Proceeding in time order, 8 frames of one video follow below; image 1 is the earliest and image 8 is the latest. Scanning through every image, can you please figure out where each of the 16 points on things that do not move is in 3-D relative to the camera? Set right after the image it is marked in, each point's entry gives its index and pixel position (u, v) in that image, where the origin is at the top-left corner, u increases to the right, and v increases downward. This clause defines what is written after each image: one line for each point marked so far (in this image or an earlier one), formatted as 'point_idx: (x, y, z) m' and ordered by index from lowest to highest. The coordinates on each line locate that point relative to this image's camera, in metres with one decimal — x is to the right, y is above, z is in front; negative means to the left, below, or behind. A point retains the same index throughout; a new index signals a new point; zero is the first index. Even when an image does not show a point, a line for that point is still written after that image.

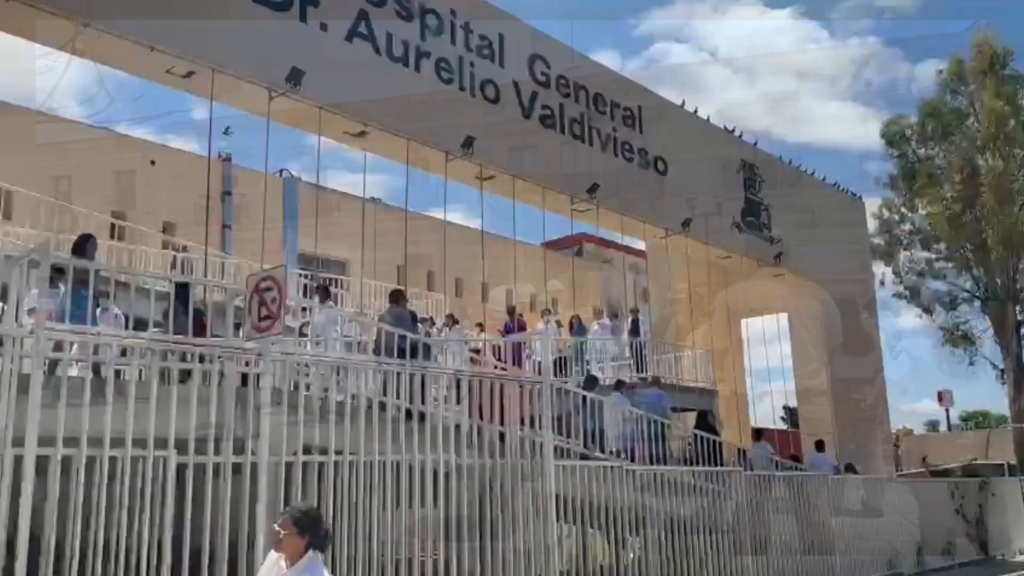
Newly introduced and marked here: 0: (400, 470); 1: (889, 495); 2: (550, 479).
0: (-0.9, -1.6, +7.6) m
1: (+6.6, -3.7, +15.1) m
2: (+0.4, -2.0, +8.8) m
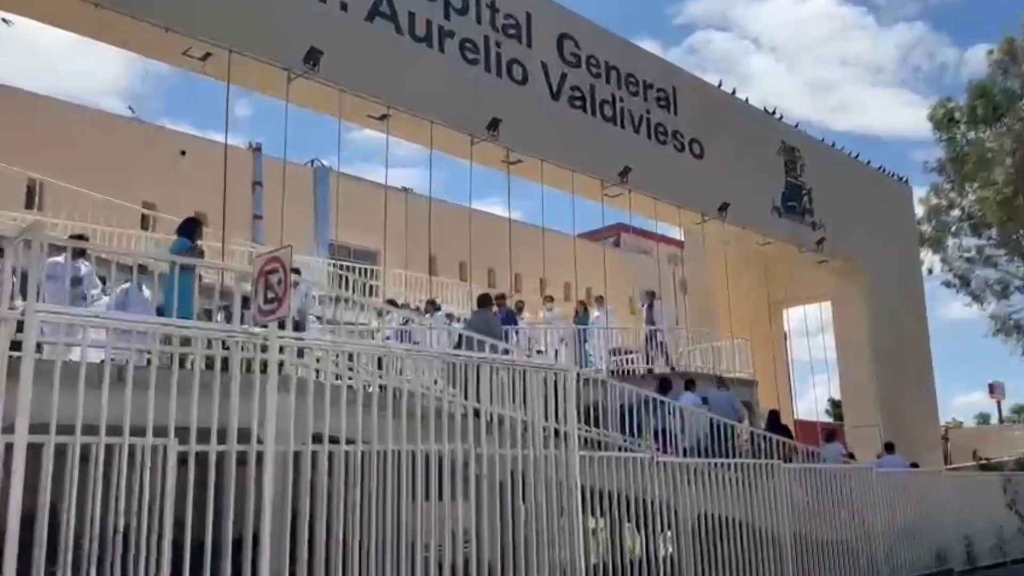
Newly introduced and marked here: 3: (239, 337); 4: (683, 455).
0: (-0.7, -1.5, +7.3) m
1: (+7.2, -3.4, +14.4) m
2: (+0.6, -1.8, +8.4) m
3: (-2.0, -0.4, +6.1) m
4: (+2.1, -2.0, +10.3) m
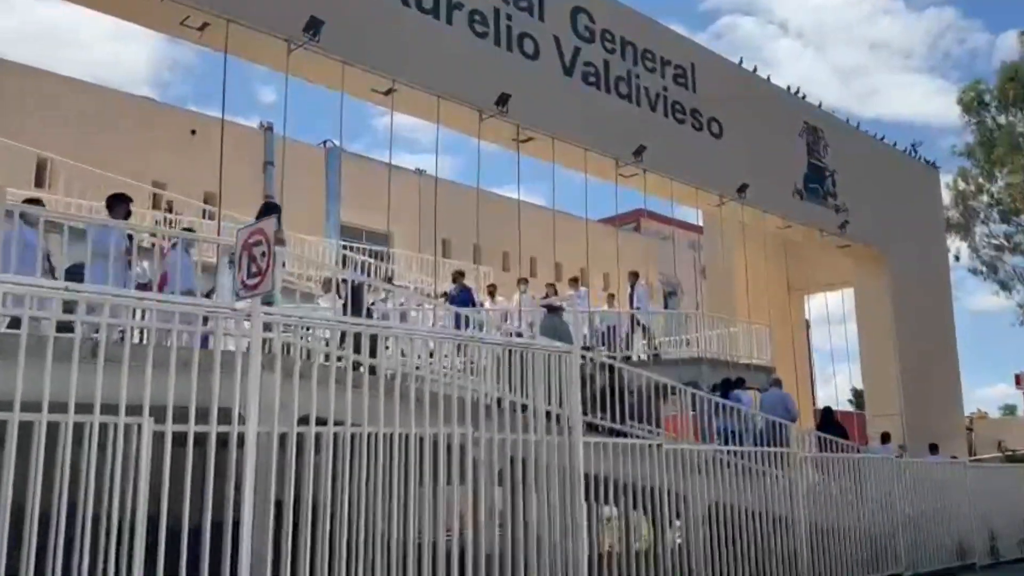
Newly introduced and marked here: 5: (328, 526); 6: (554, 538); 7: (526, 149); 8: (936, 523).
0: (-0.7, -1.3, +6.9) m
1: (+7.3, -3.2, +14.0) m
2: (+0.6, -1.6, +8.1) m
3: (-2.0, -0.2, +5.8) m
4: (+2.1, -1.8, +9.9) m
5: (-1.3, -1.8, +6.3) m
6: (+0.4, -2.3, +7.9) m
7: (+0.2, +2.3, +13.8) m
8: (+6.5, -3.6, +13.2) m
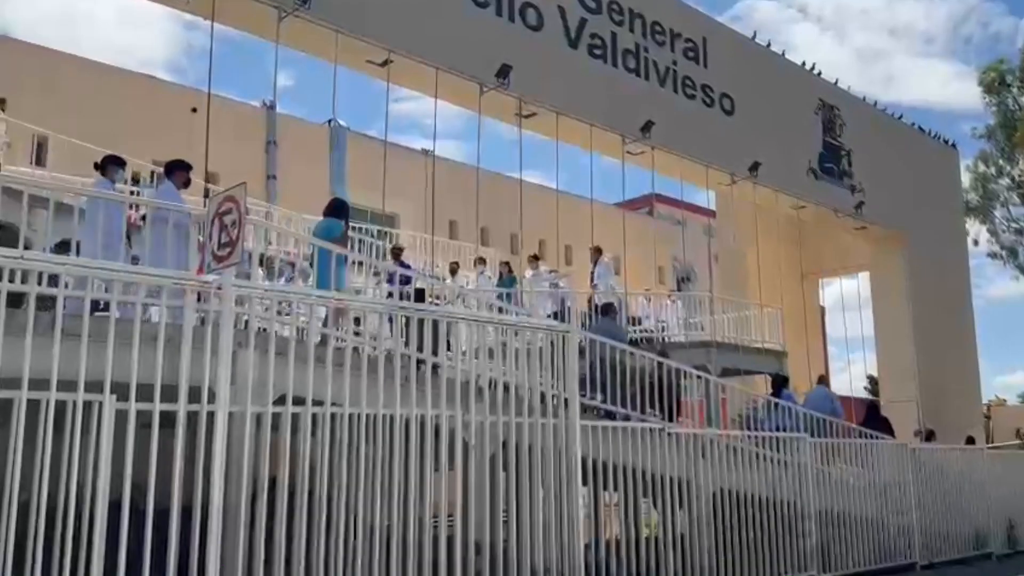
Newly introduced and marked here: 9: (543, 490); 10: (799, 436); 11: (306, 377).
0: (-0.8, -1.1, +6.6) m
1: (+7.4, -2.9, +13.5) m
2: (+0.6, -1.4, +7.7) m
3: (-2.1, 0.0, +5.5) m
4: (+2.1, -1.5, +9.6) m
5: (-1.4, -1.6, +6.0) m
6: (+0.3, -2.1, +7.5) m
7: (+0.3, +2.6, +13.4) m
8: (+6.6, -3.3, +12.8) m
9: (+0.3, -1.8, +7.5) m
10: (+3.5, -1.8, +10.4) m
11: (-1.5, -0.6, +6.1) m
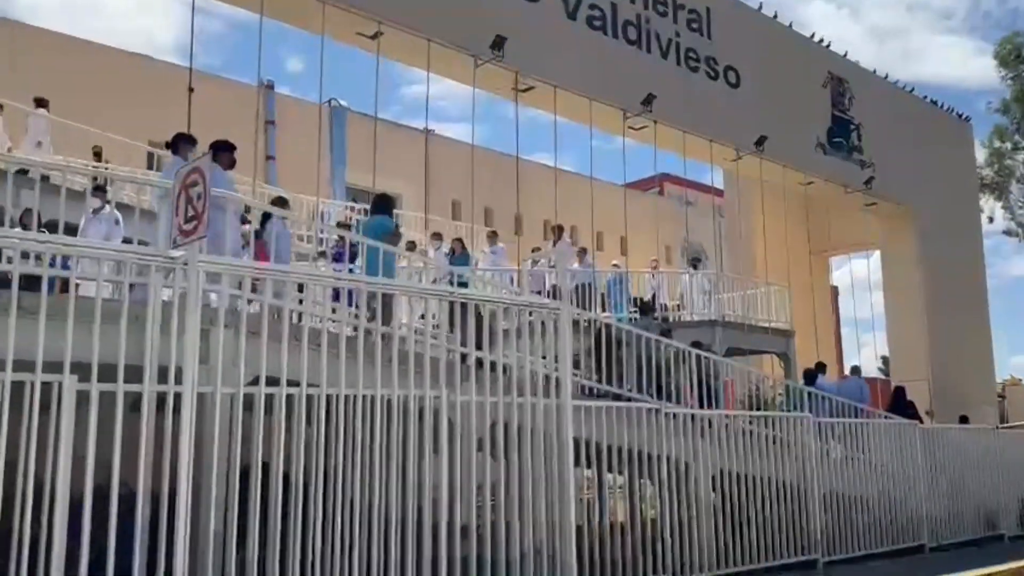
0: (-0.9, -0.9, +6.4) m
1: (+7.4, -2.5, +13.2) m
2: (+0.5, -1.2, +7.5) m
3: (-2.2, +0.2, +5.2) m
4: (+2.1, -1.3, +9.3) m
5: (-1.5, -1.4, +5.8) m
6: (+0.3, -1.9, +7.3) m
7: (+0.2, +2.9, +13.1) m
8: (+6.6, -3.0, +12.5) m
9: (+0.2, -1.6, +7.3) m
10: (+3.4, -1.5, +10.1) m
11: (-1.6, -0.5, +5.8) m
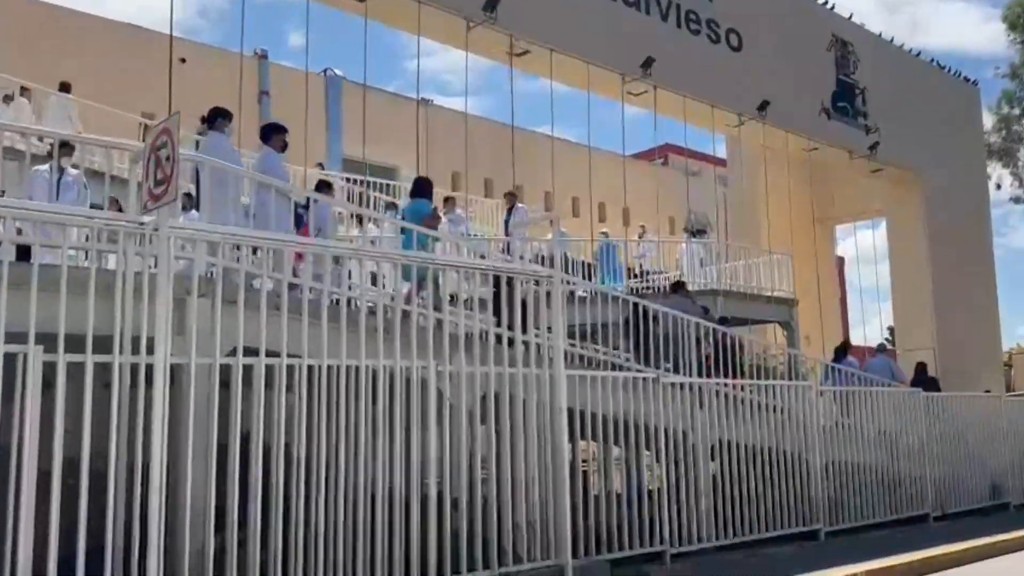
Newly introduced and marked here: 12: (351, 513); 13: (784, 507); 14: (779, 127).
0: (-1.0, -0.7, +6.2) m
1: (+7.4, -2.0, +13.0) m
2: (+0.4, -0.9, +7.3) m
3: (-2.3, +0.4, +5.0) m
4: (+2.0, -0.9, +9.1) m
5: (-1.5, -1.2, +5.6) m
6: (+0.2, -1.6, +7.1) m
7: (+0.2, +3.3, +12.8) m
8: (+6.6, -2.5, +12.3) m
9: (+0.1, -1.3, +7.1) m
10: (+3.4, -1.1, +9.9) m
11: (-1.7, -0.2, +5.6) m
12: (-1.1, -1.6, +5.9) m
13: (+3.0, -2.4, +9.6) m
14: (+5.0, +3.0, +15.9) m
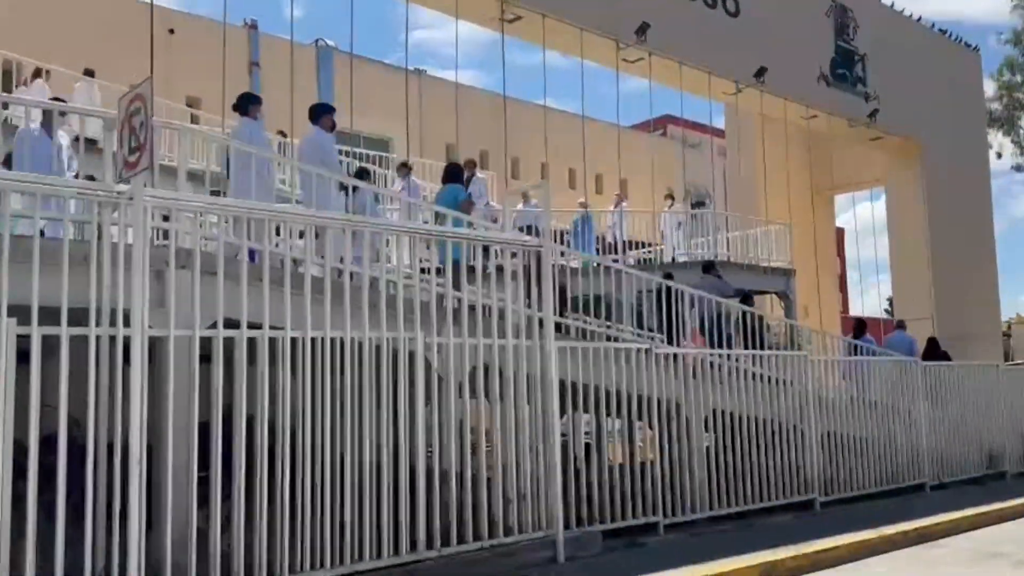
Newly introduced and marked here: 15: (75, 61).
0: (-1.1, -0.4, +6.1) m
1: (+7.3, -1.5, +13.0) m
2: (+0.4, -0.6, +7.2) m
3: (-2.4, +0.5, +4.9) m
4: (+1.9, -0.6, +9.0) m
5: (-1.6, -1.0, +5.5) m
6: (+0.1, -1.3, +7.0) m
7: (+0.1, +3.8, +12.5) m
8: (+6.5, -2.0, +12.3) m
9: (+0.1, -1.0, +7.0) m
10: (+3.3, -0.8, +9.8) m
11: (-1.7, -0.1, +5.5) m
12: (-1.2, -1.4, +5.9) m
13: (+3.0, -2.1, +9.5) m
14: (+4.9, +3.5, +15.7) m
15: (-6.7, +3.5, +13.1) m
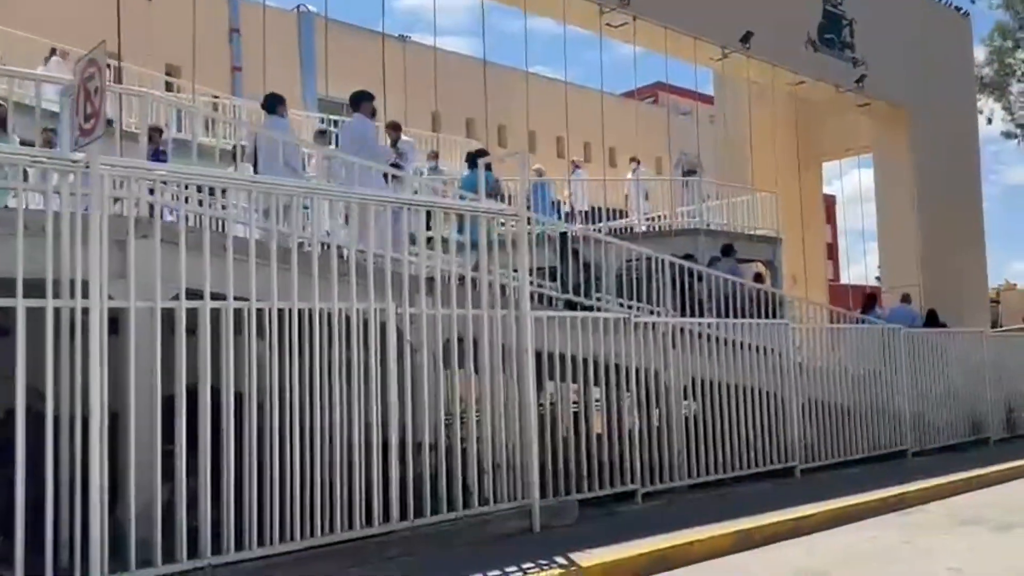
0: (-1.3, -0.2, +6.0) m
1: (+7.1, -1.0, +13.0) m
2: (+0.2, -0.4, +7.1) m
3: (-2.6, +0.7, +4.8) m
4: (+1.7, -0.3, +8.9) m
5: (-1.8, -0.8, +5.5) m
6: (-0.1, -1.1, +7.0) m
7: (-0.2, +4.2, +12.3) m
8: (+6.3, -1.6, +12.3) m
9: (-0.1, -0.8, +6.9) m
10: (+3.1, -0.4, +9.8) m
11: (-1.9, +0.1, +5.4) m
12: (-1.4, -1.2, +5.8) m
13: (+2.8, -1.7, +9.5) m
14: (+4.6, +4.1, +15.5) m
15: (-7.0, +3.9, +12.8) m
